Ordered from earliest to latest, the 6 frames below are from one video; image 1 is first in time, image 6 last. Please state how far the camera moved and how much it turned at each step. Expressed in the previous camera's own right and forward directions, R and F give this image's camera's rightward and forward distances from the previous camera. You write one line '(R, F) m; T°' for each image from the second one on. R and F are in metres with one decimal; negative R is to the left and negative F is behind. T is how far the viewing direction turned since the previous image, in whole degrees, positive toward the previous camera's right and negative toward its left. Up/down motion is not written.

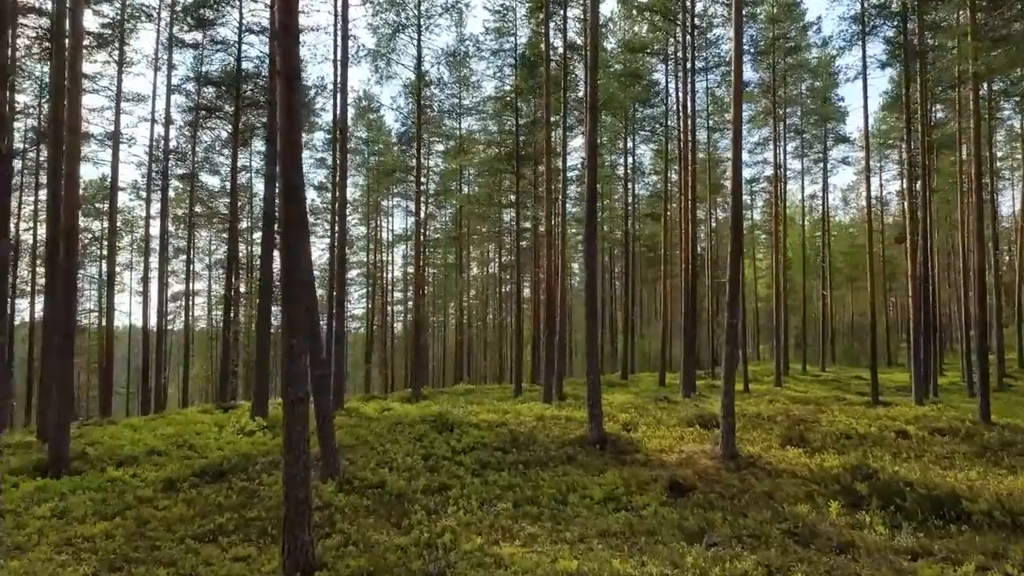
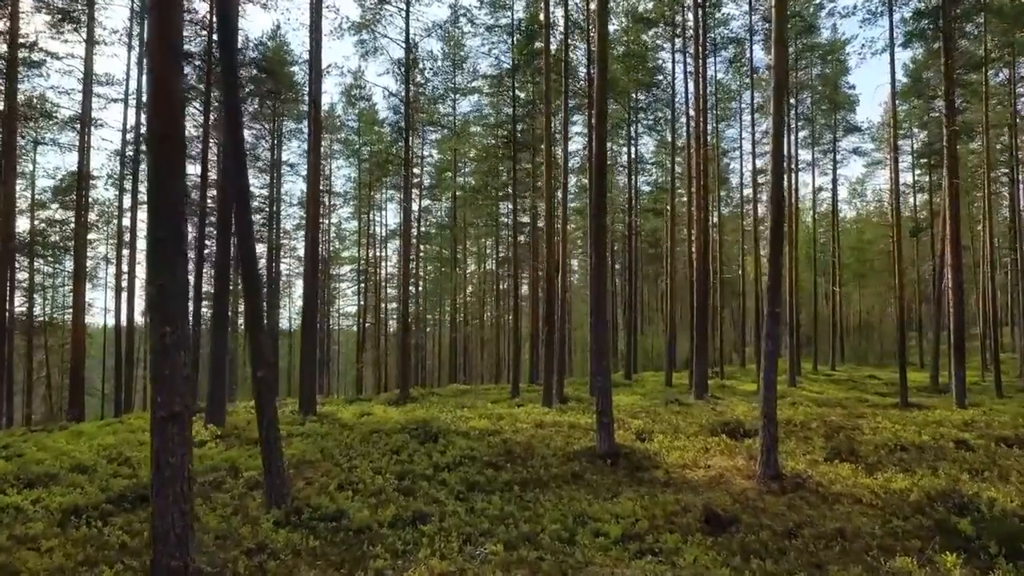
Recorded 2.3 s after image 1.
(+0.1, +1.7) m; 0°
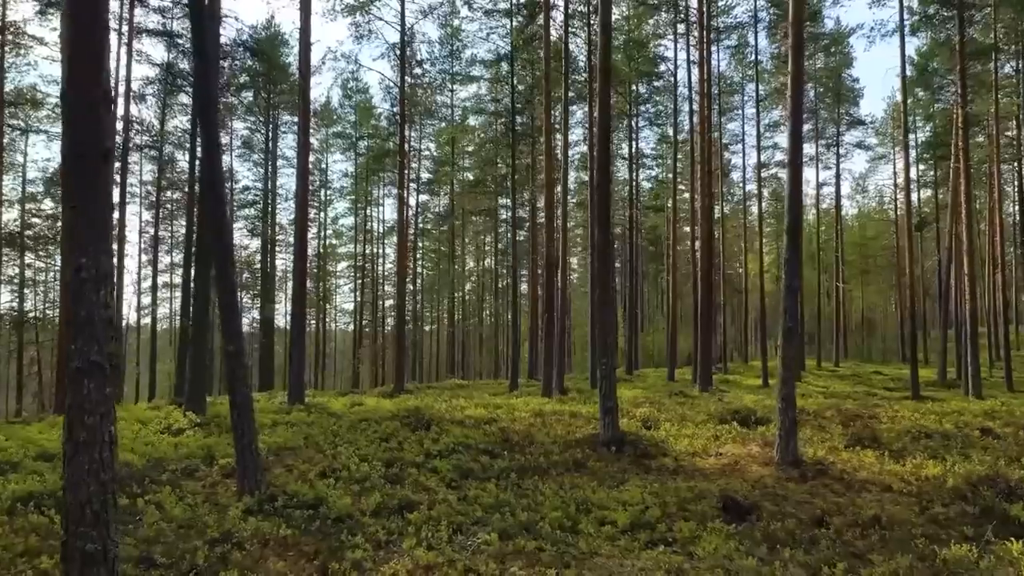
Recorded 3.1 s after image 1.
(0.0, +0.6) m; 0°
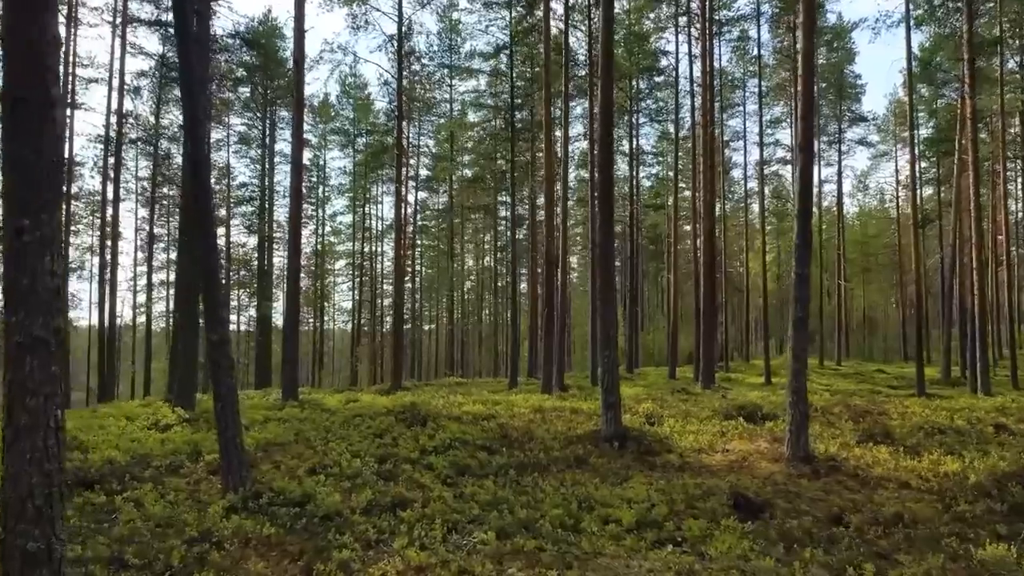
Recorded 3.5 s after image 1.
(0.0, +0.3) m; 0°
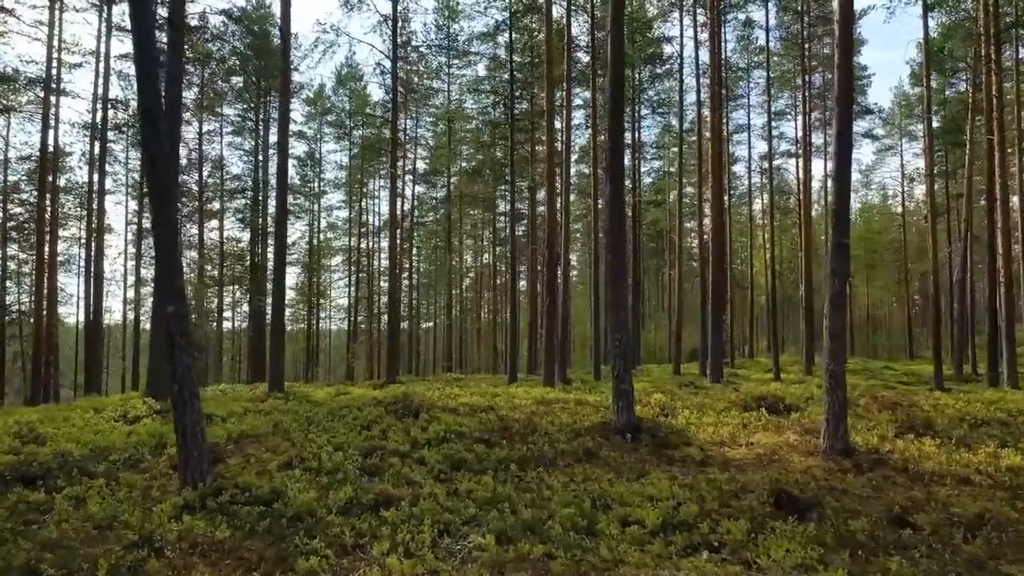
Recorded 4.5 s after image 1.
(0.0, +0.8) m; 0°
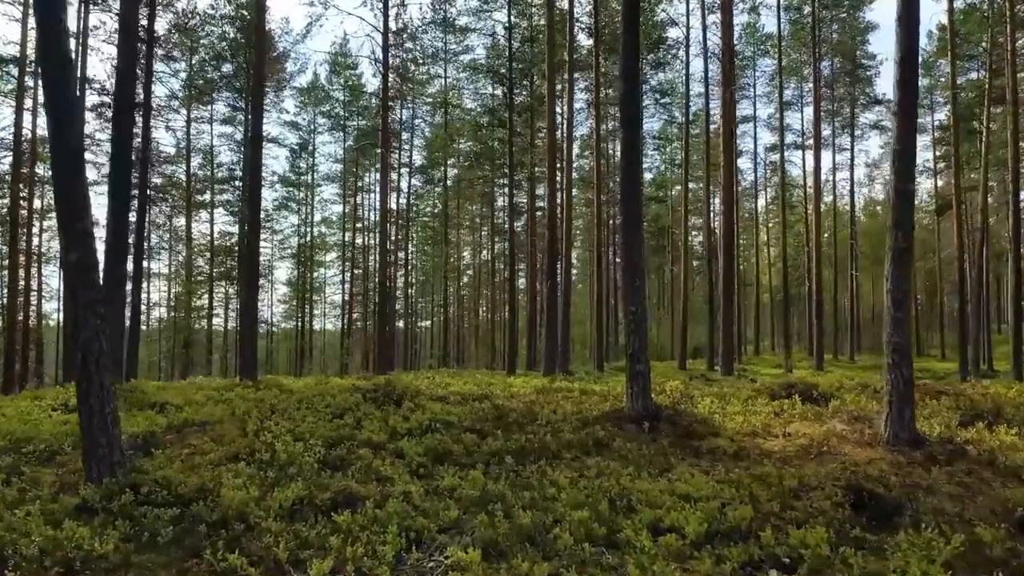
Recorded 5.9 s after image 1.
(0.0, +1.1) m; 0°
